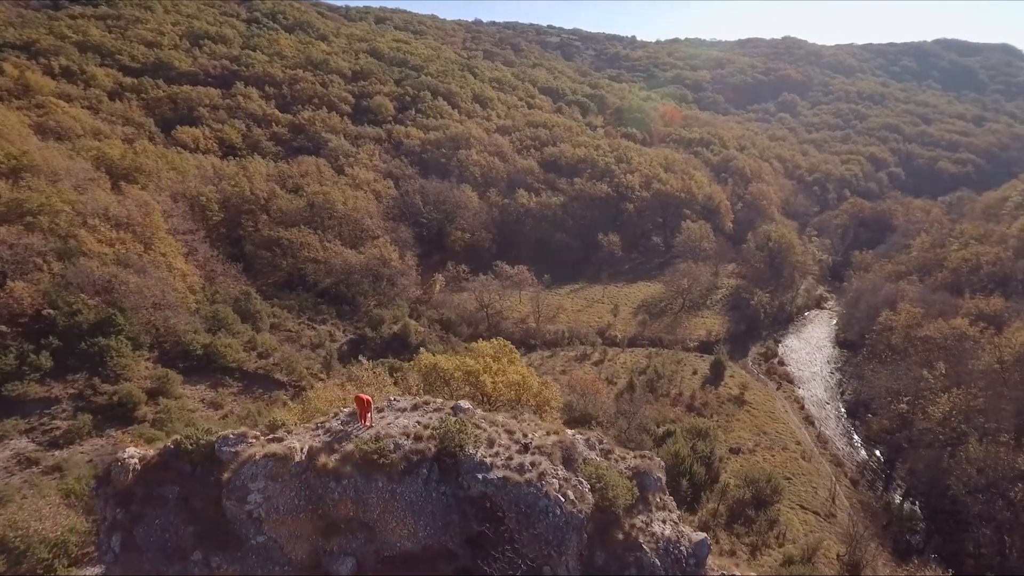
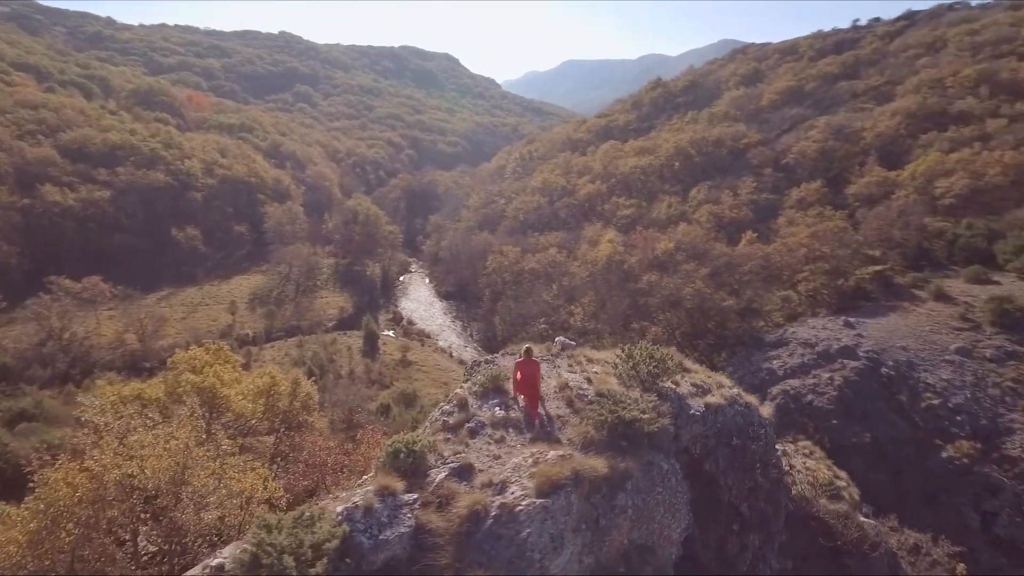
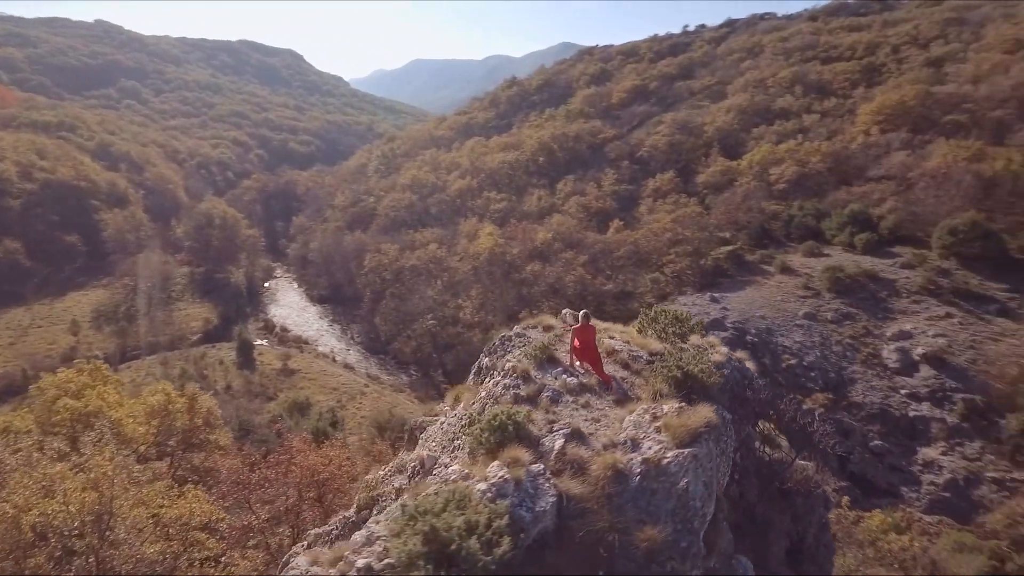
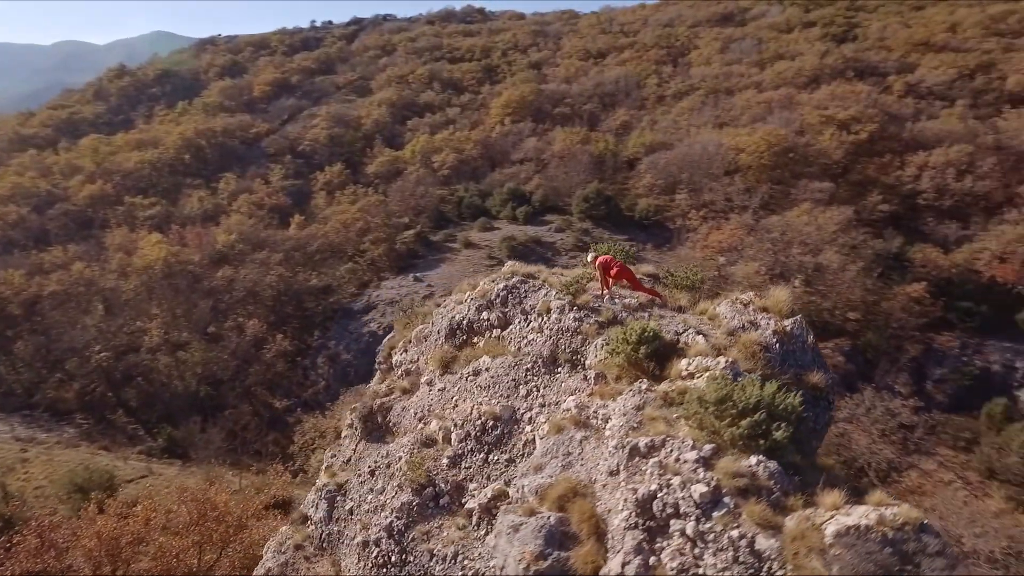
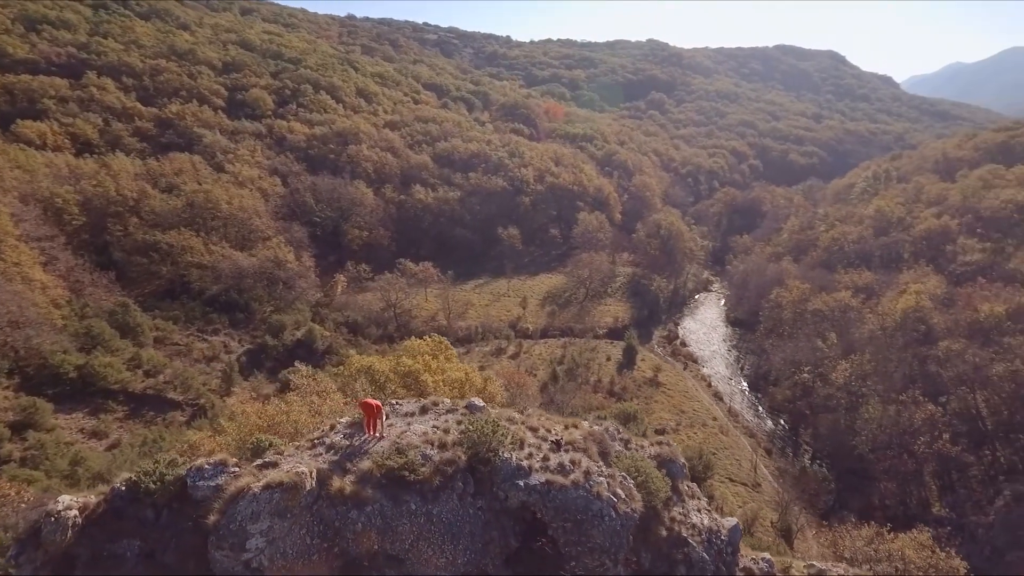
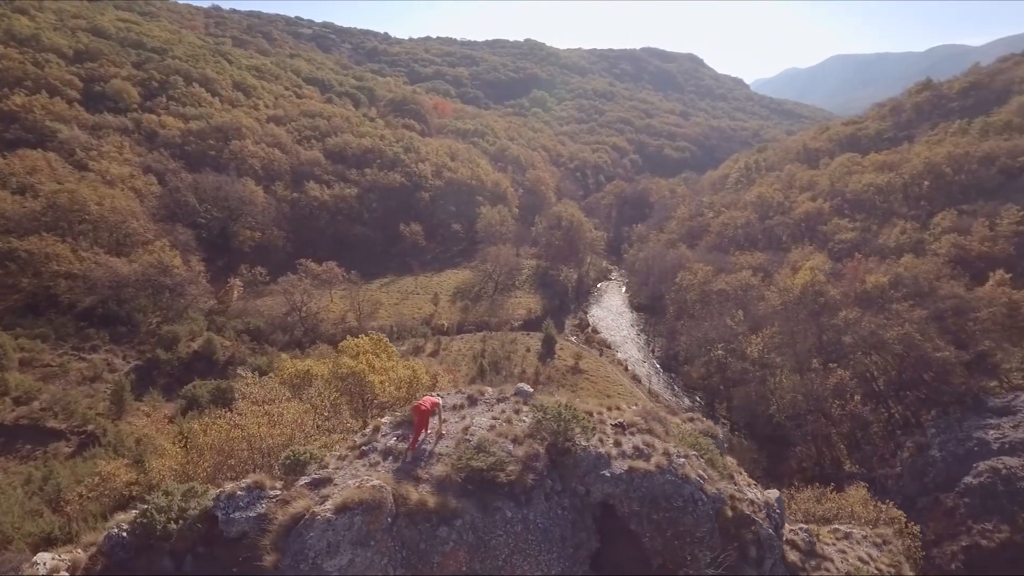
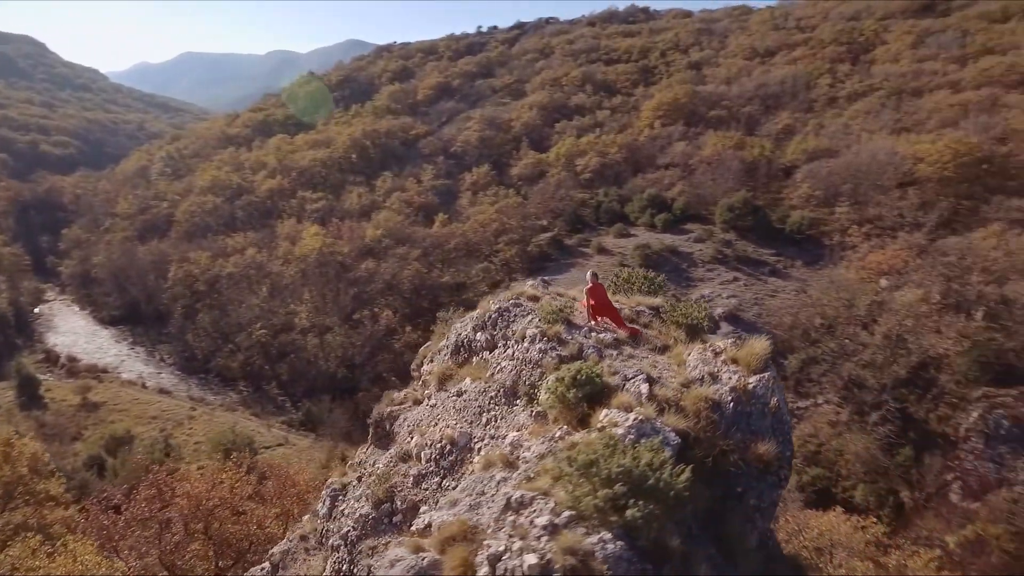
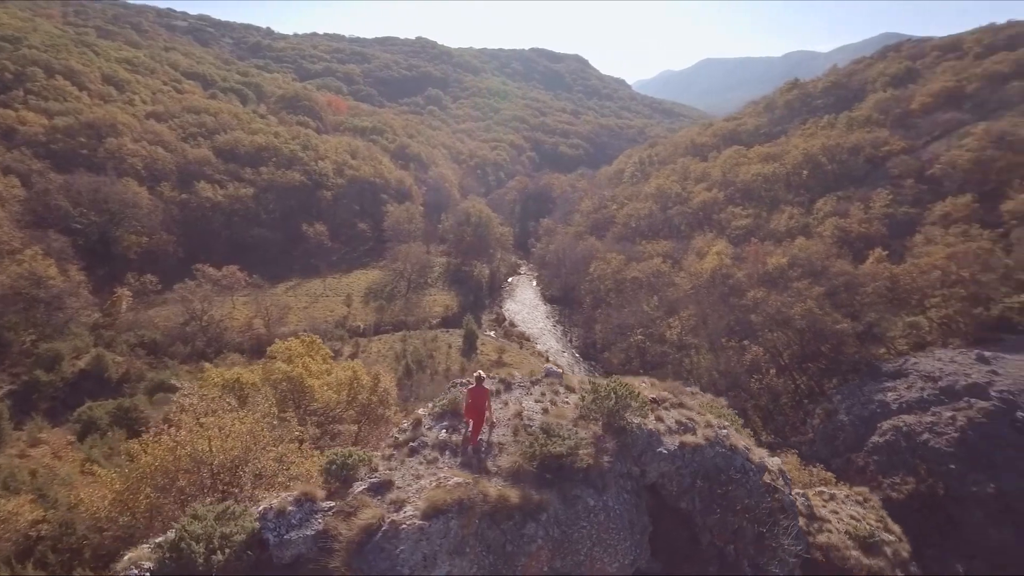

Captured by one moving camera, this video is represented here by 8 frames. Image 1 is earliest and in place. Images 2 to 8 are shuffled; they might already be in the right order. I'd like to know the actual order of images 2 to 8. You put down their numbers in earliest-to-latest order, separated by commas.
5, 6, 8, 2, 3, 7, 4
